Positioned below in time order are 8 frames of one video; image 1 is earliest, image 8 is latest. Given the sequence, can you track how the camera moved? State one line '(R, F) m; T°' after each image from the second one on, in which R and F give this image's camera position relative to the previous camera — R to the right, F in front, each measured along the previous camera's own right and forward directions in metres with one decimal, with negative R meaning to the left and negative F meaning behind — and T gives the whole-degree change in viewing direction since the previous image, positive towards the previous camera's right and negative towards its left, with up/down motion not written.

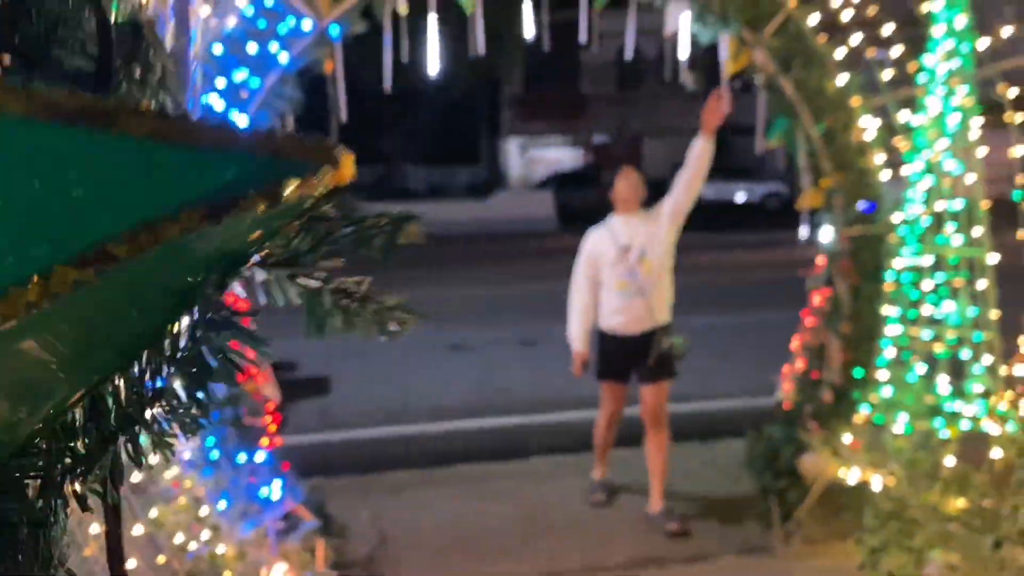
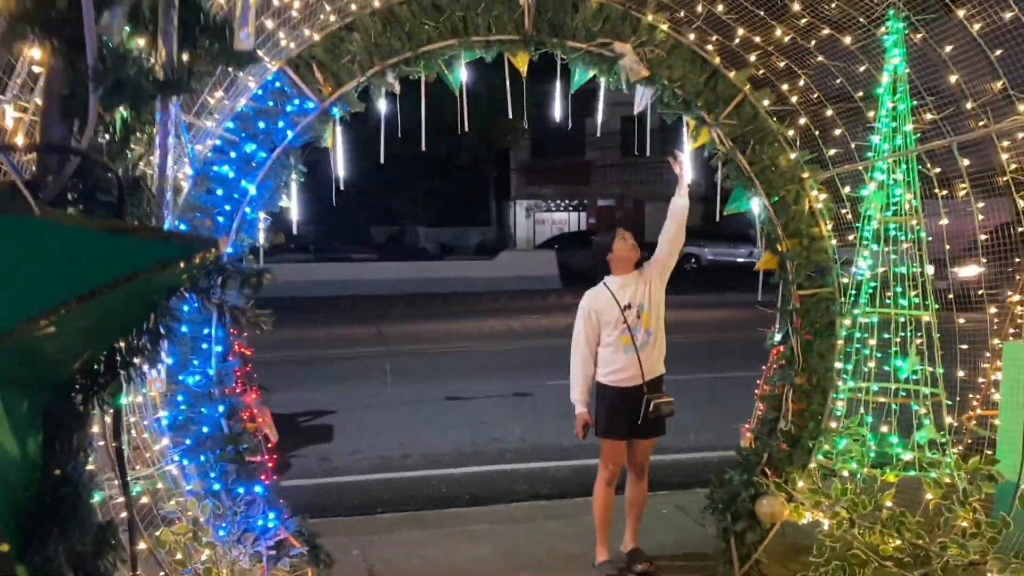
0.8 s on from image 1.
(+0.2, -0.4) m; -1°
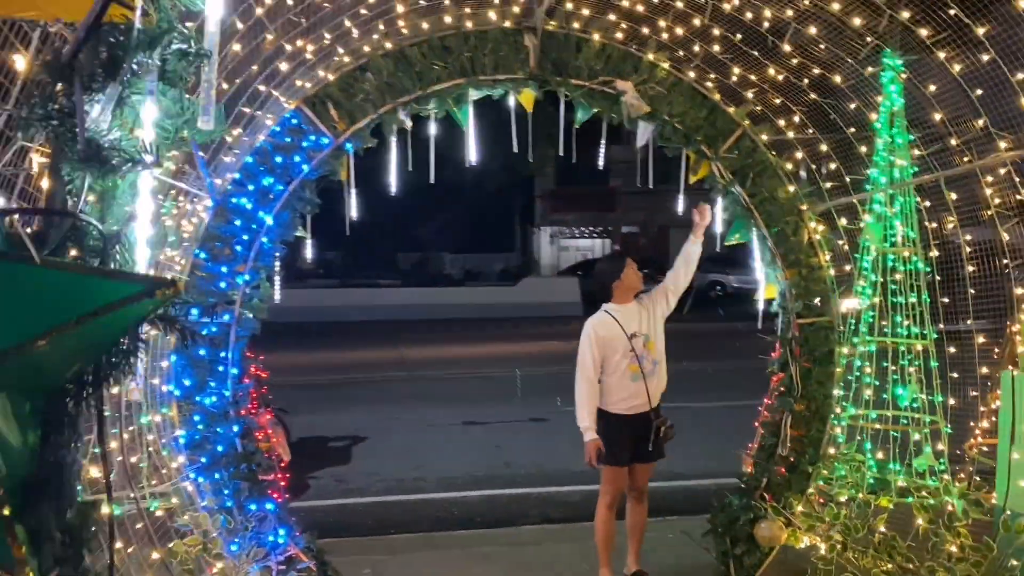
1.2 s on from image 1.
(+0.1, -0.2) m; -2°
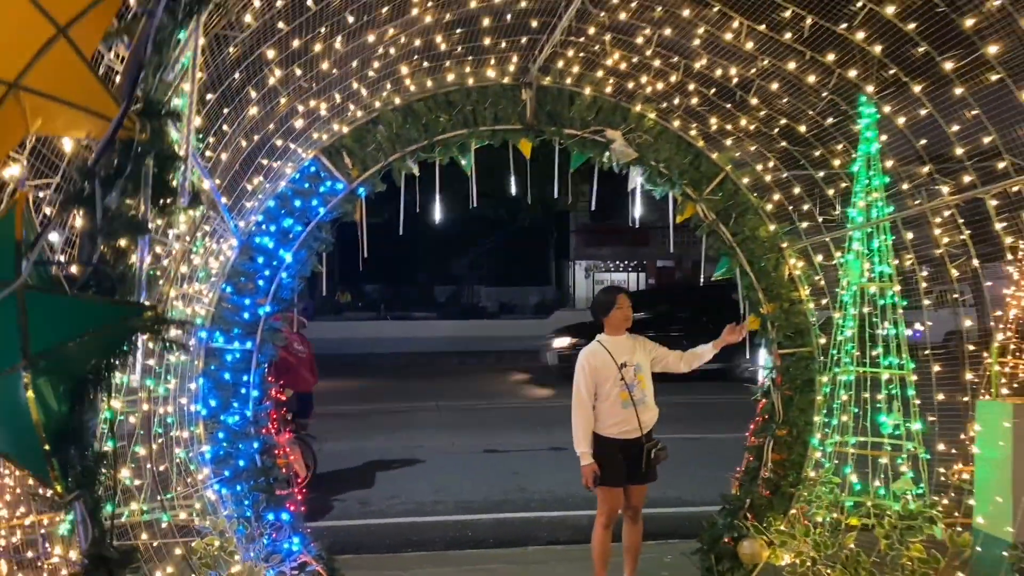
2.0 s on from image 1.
(+0.2, -0.4) m; -3°
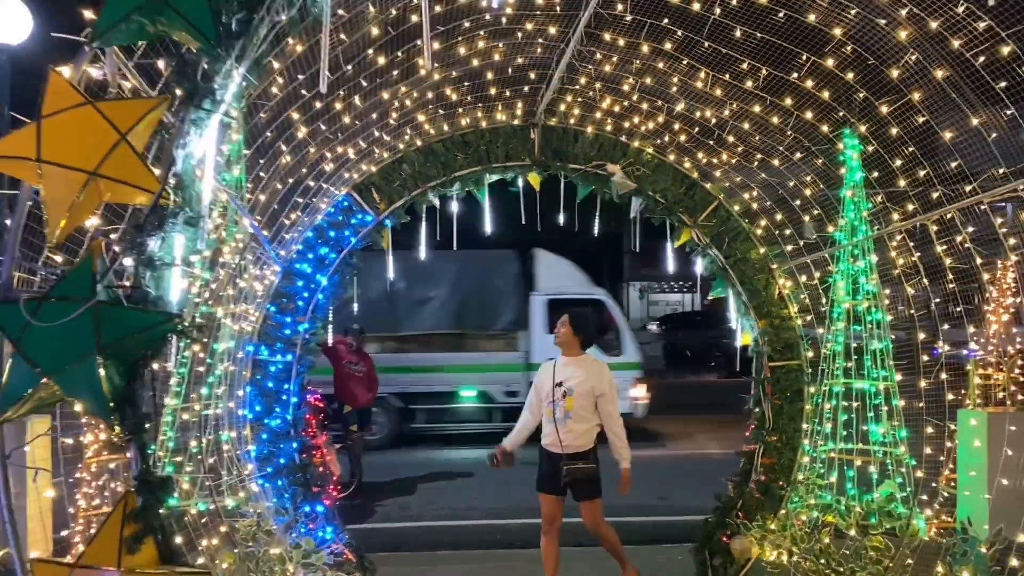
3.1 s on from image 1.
(+0.3, -0.6) m; -4°
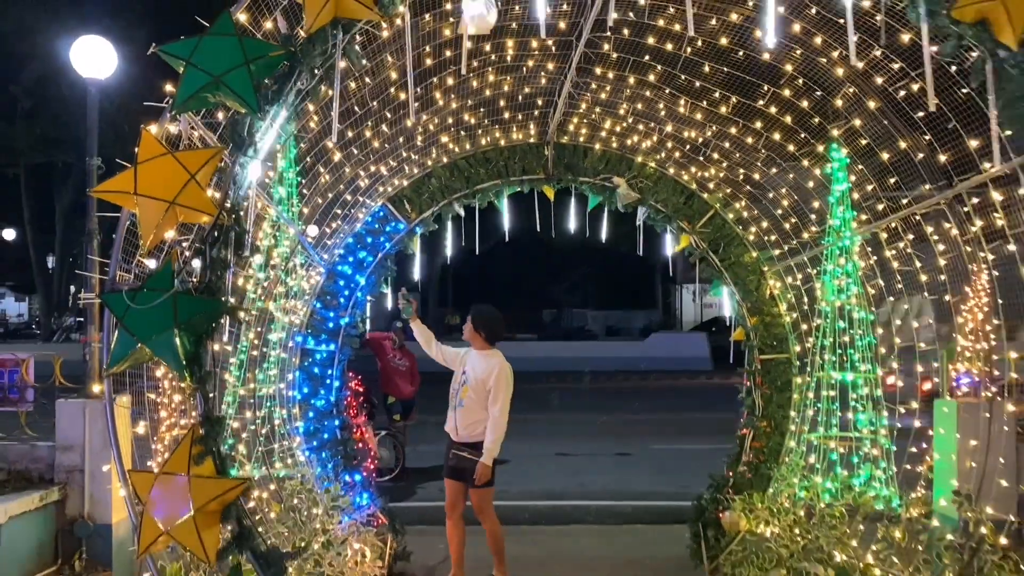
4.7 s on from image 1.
(+0.3, -0.7) m; -4°
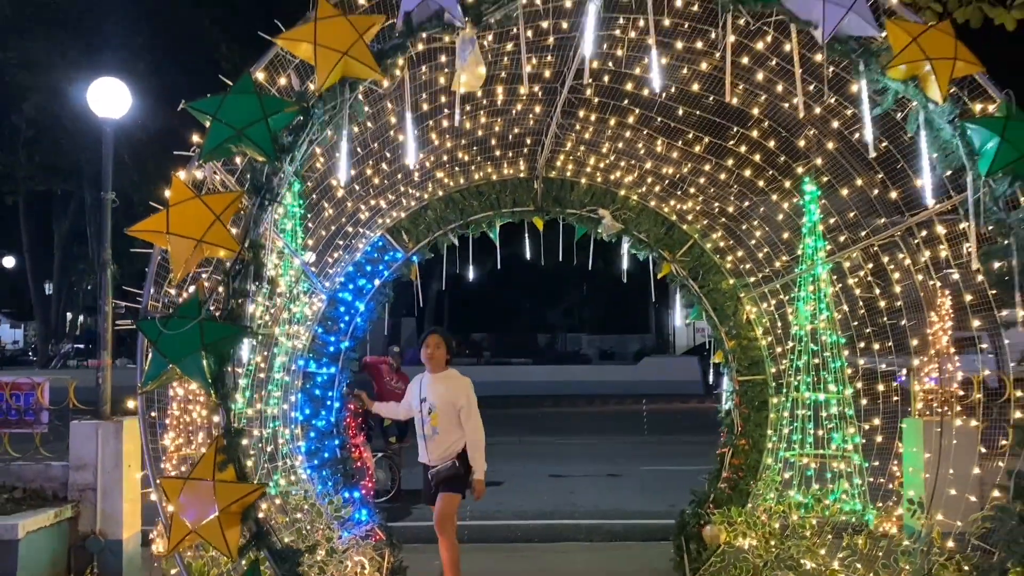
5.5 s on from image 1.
(0.0, -0.4) m; 0°
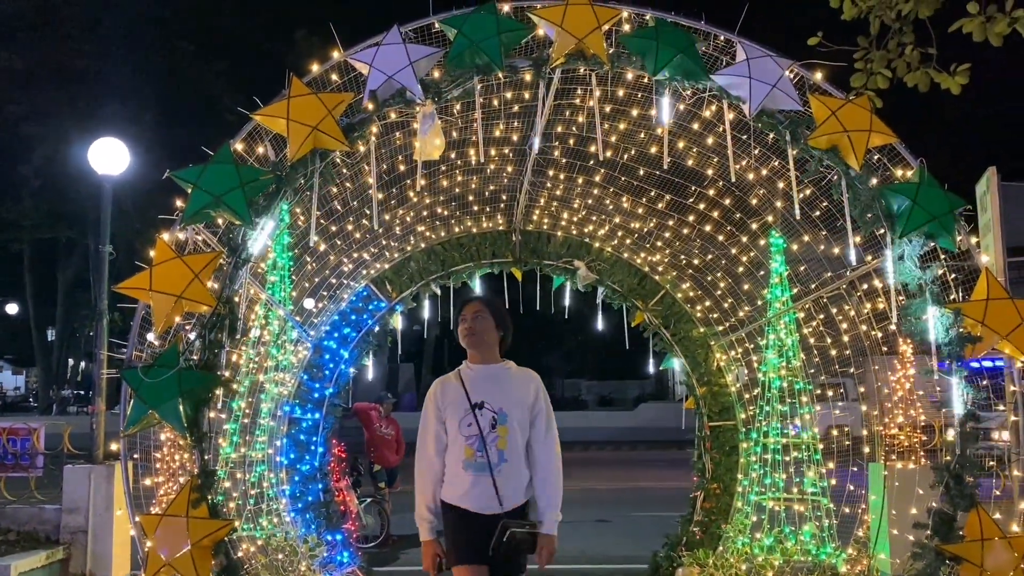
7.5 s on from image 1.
(+0.2, -0.3) m; 0°
